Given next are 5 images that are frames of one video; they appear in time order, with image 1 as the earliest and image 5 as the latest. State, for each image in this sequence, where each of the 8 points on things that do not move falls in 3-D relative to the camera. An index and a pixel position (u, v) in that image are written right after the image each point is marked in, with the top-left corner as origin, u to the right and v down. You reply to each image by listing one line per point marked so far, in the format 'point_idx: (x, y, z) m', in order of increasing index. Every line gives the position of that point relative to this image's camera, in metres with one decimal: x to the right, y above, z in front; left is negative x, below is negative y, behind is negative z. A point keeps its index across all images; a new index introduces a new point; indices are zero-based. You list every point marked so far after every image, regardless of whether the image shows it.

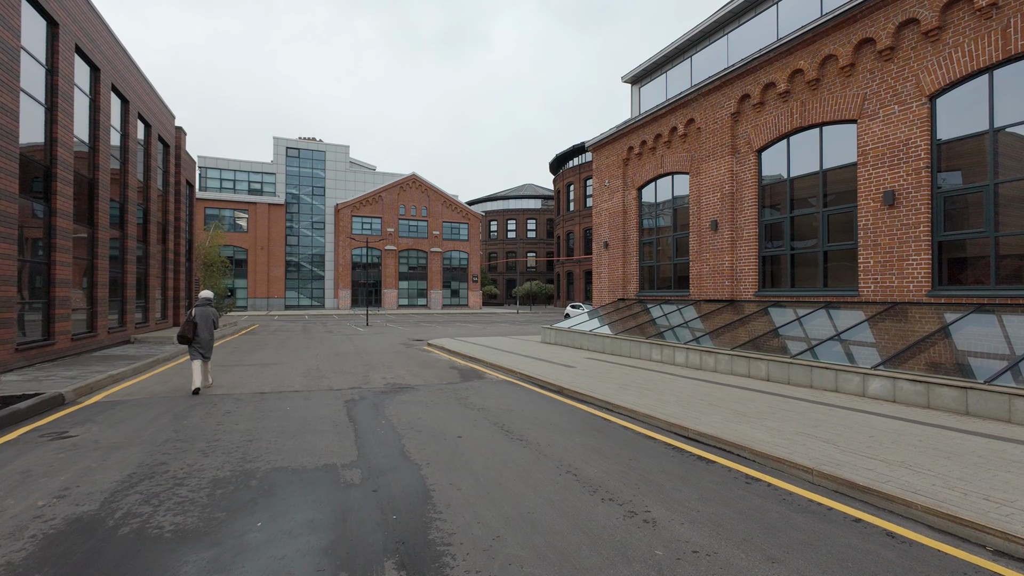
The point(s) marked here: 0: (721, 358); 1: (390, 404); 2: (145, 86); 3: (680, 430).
0: (+4.1, -1.4, +10.1) m
1: (-1.9, -1.8, +7.7) m
2: (-12.3, +6.7, +17.0) m
3: (+1.9, -1.6, +5.8) m
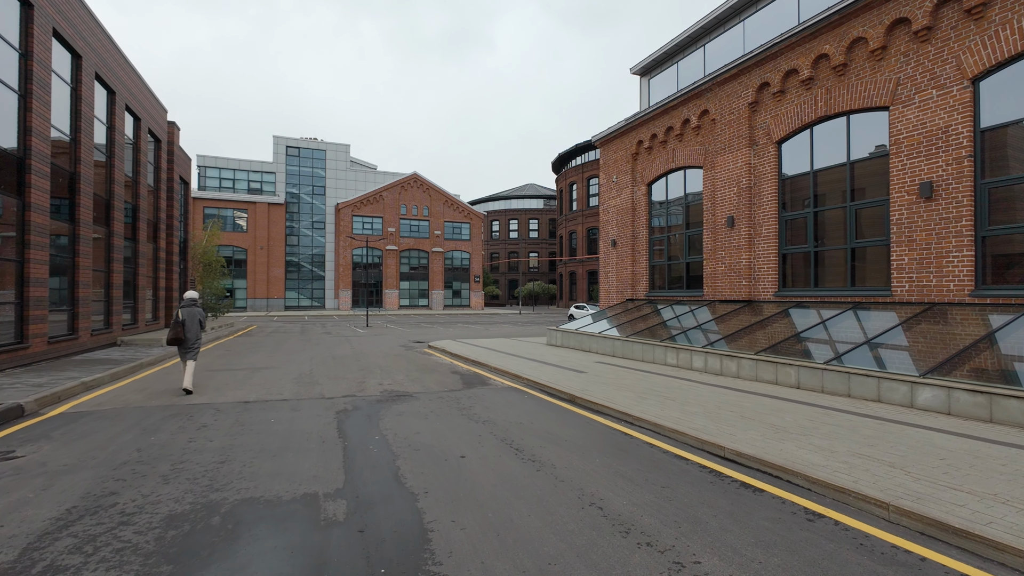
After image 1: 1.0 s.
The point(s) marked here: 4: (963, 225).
0: (+4.3, -1.4, +9.4) m
1: (-1.7, -1.7, +7.0) m
2: (-12.1, +6.7, +16.4) m
3: (+2.0, -1.6, +5.1) m
4: (+7.7, +1.1, +8.7) m
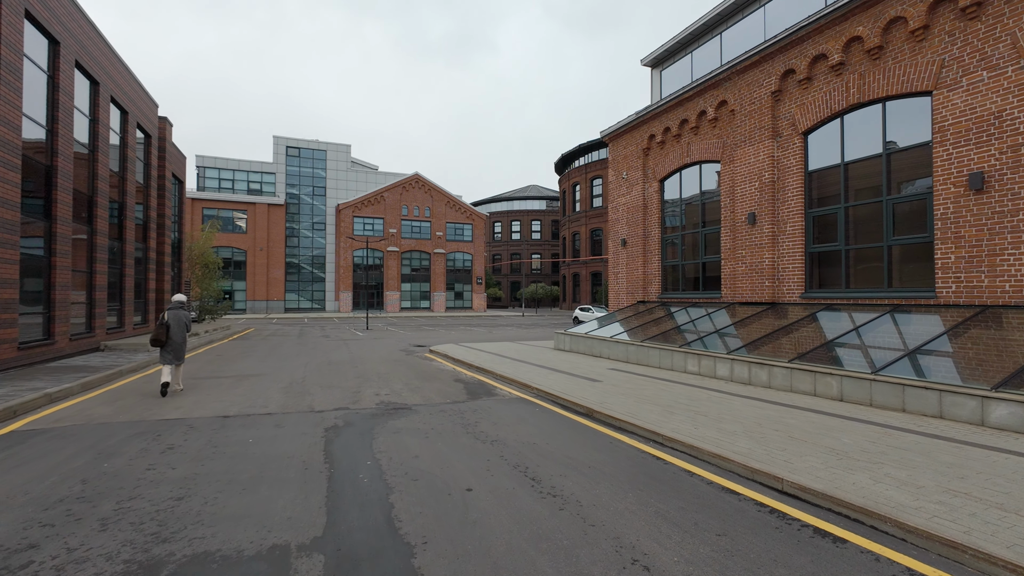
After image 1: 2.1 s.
0: (+4.4, -1.4, +8.5) m
1: (-1.6, -1.8, +6.2) m
2: (-12.0, +6.7, +15.6) m
3: (+2.2, -1.6, +4.2) m
4: (+7.8, +1.1, +7.8) m
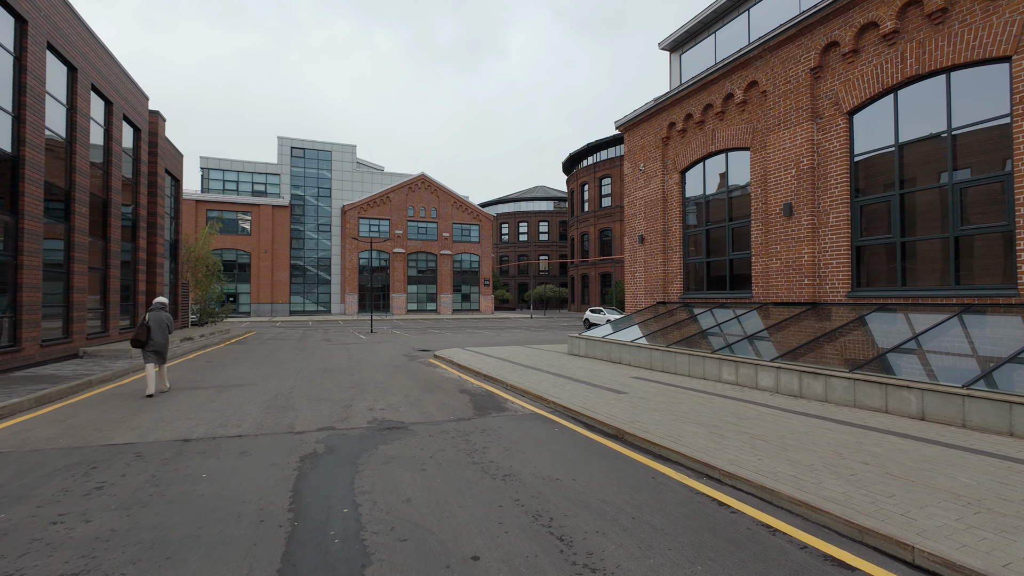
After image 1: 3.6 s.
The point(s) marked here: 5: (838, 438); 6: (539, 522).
0: (+4.6, -1.3, +7.3) m
1: (-1.4, -1.7, +5.0) m
2: (-11.7, +6.6, +14.7) m
3: (+2.3, -1.6, +3.1) m
4: (+8.0, +1.1, +6.6) m
5: (+3.4, -1.5, +5.3) m
6: (+0.2, -1.7, +3.7) m
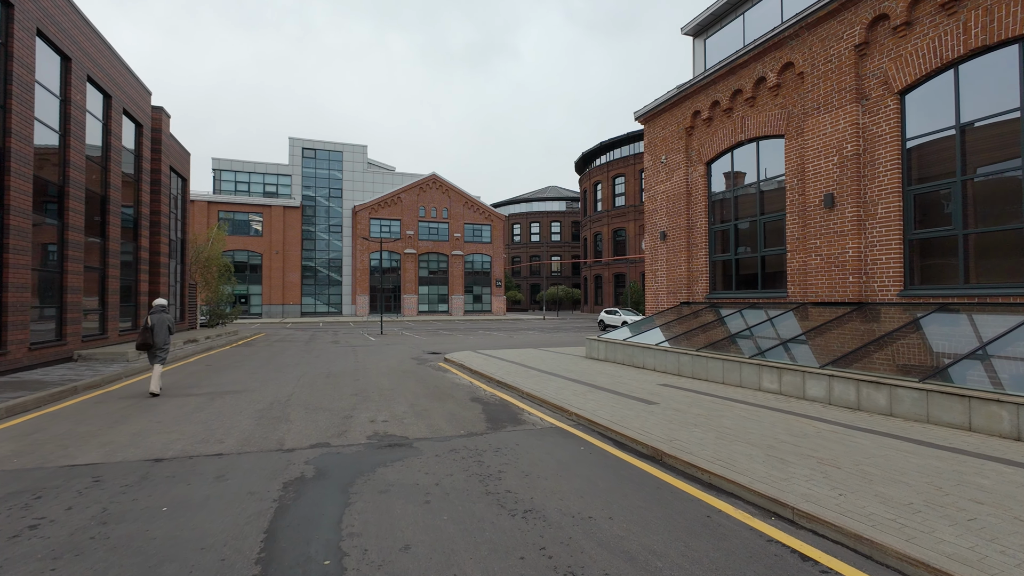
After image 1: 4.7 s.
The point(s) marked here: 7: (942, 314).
0: (+4.8, -1.3, +6.4) m
1: (-1.3, -1.7, +4.2) m
2: (-11.3, +6.6, +14.1) m
3: (+2.4, -1.5, +2.2) m
4: (+8.2, +1.2, +5.6) m
5: (+3.5, -1.5, +4.4) m
6: (+0.3, -1.6, +2.8) m
7: (+6.9, -0.4, +8.1) m
